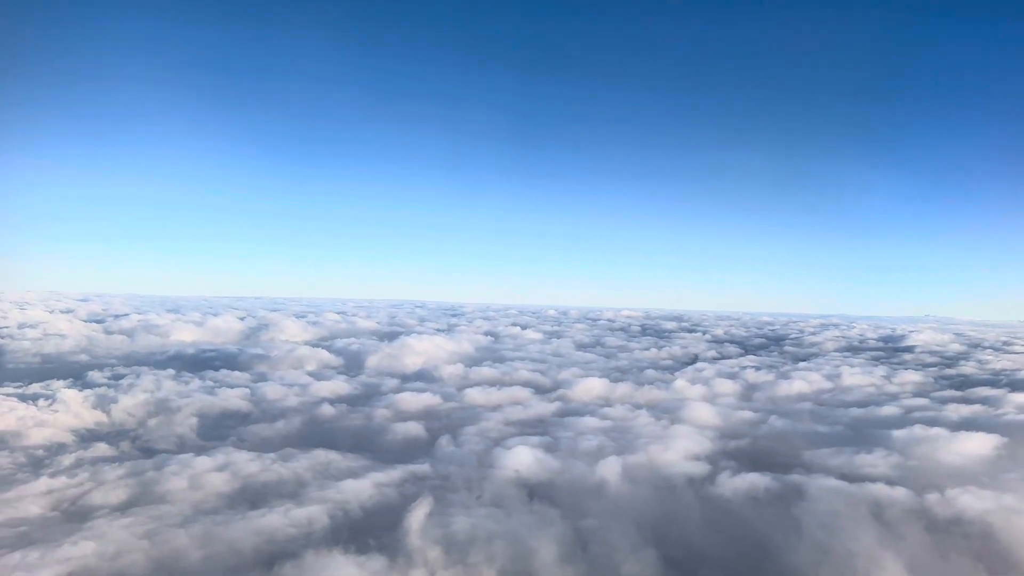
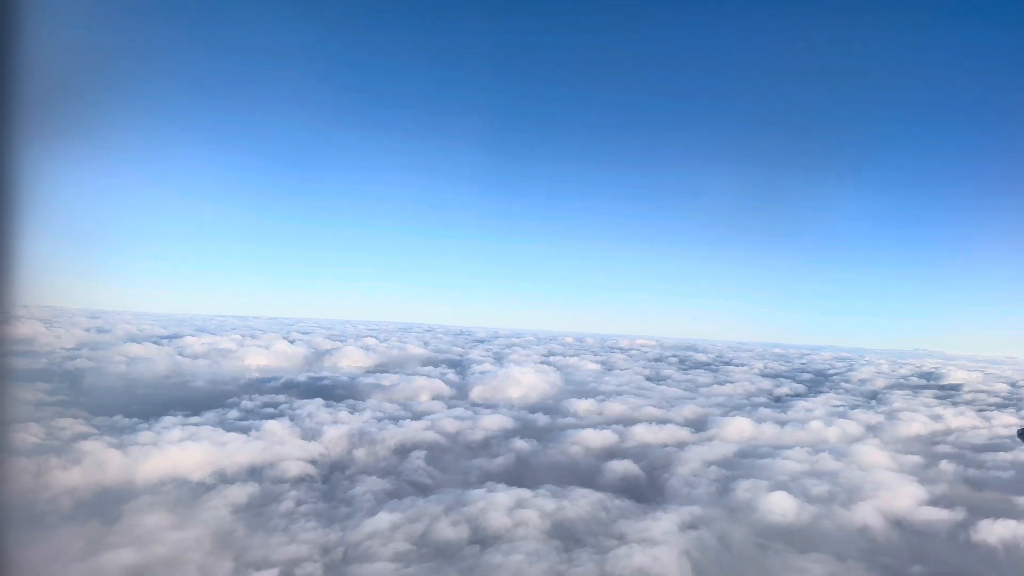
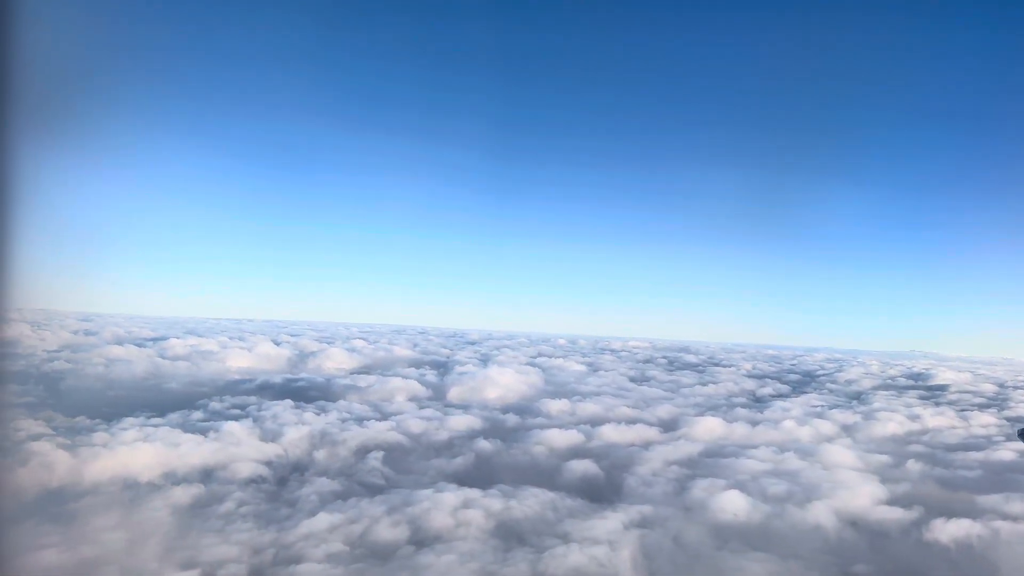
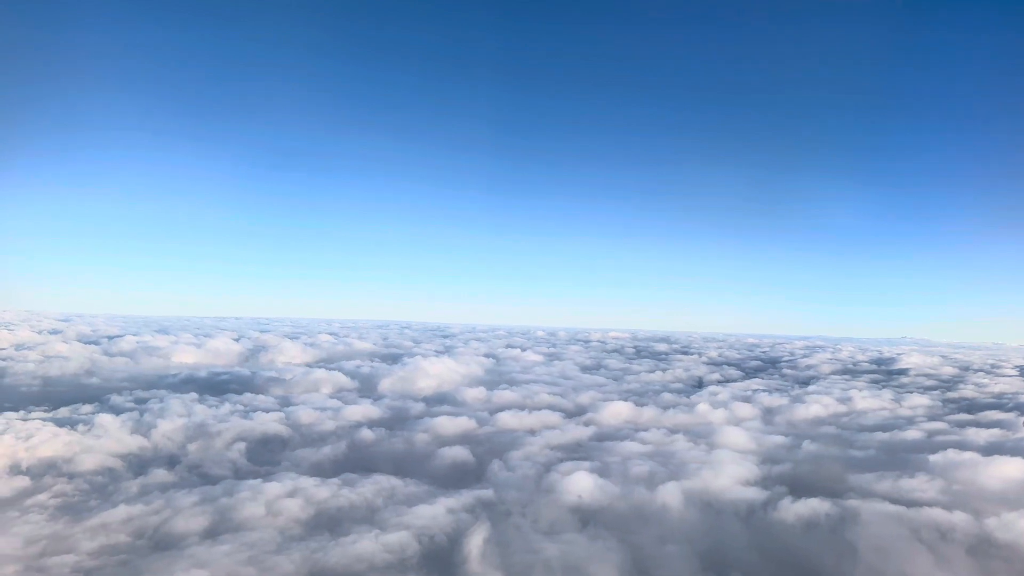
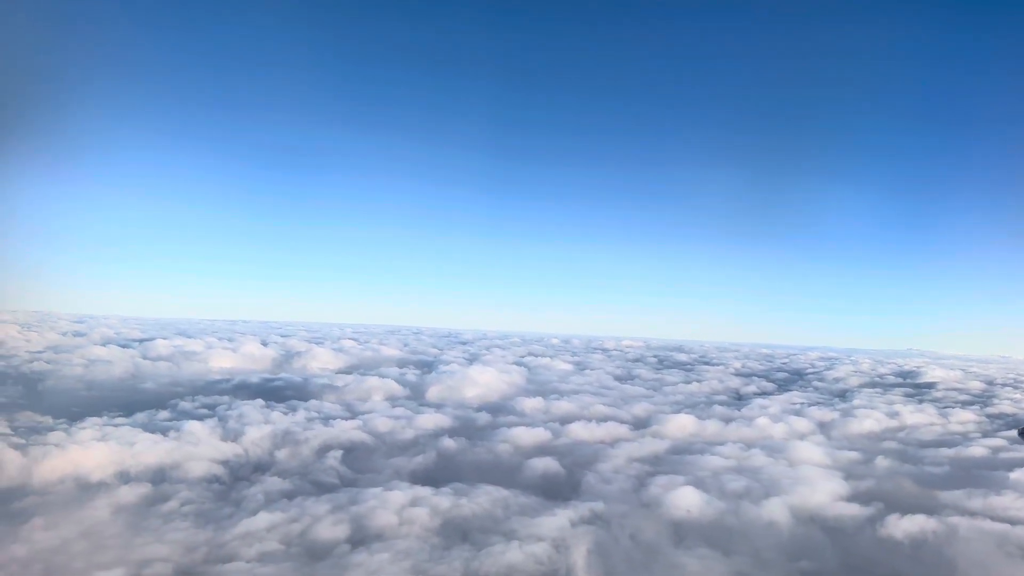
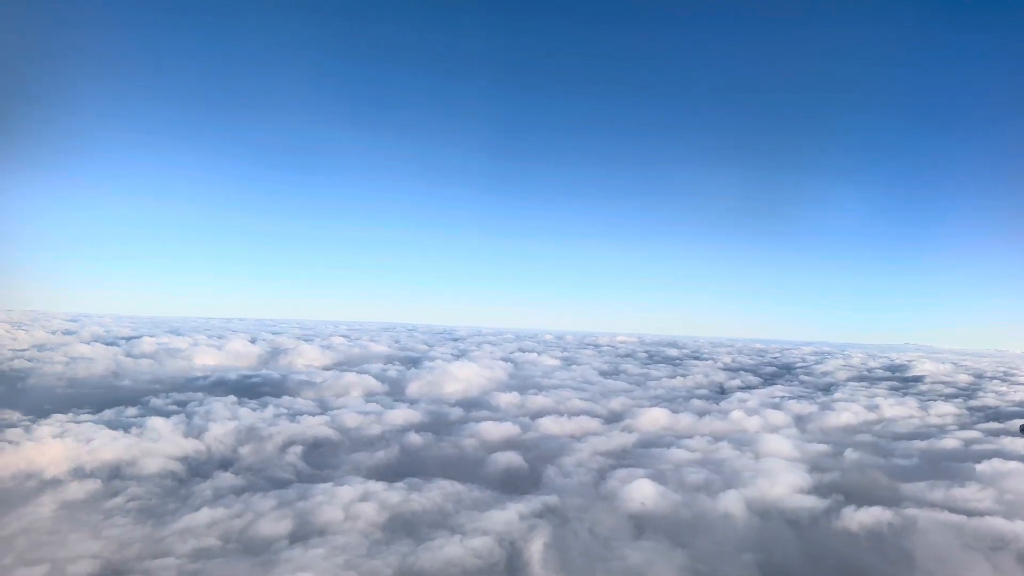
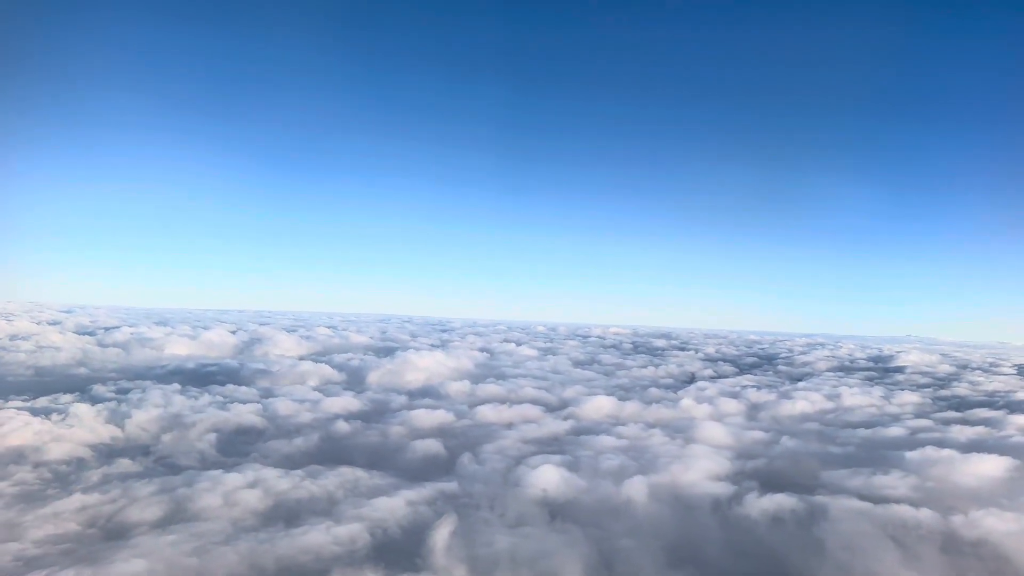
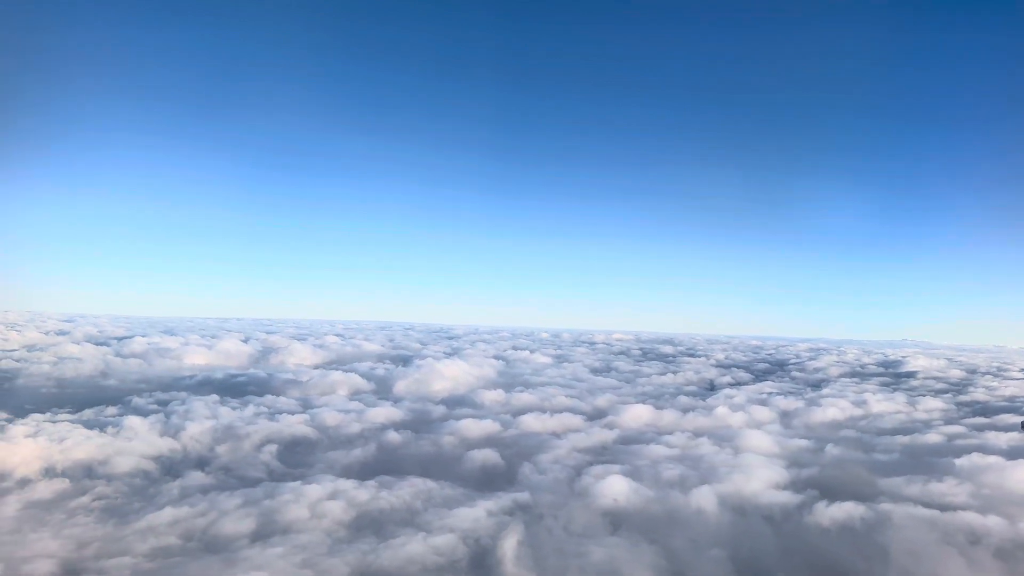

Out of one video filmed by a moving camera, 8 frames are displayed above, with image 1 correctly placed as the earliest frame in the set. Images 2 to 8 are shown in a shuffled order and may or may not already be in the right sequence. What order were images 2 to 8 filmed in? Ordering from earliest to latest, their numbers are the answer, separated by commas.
7, 4, 8, 6, 5, 3, 2
